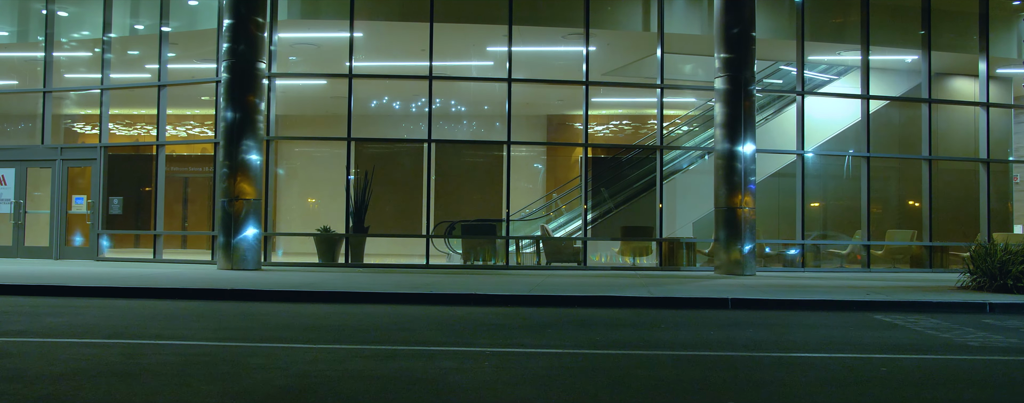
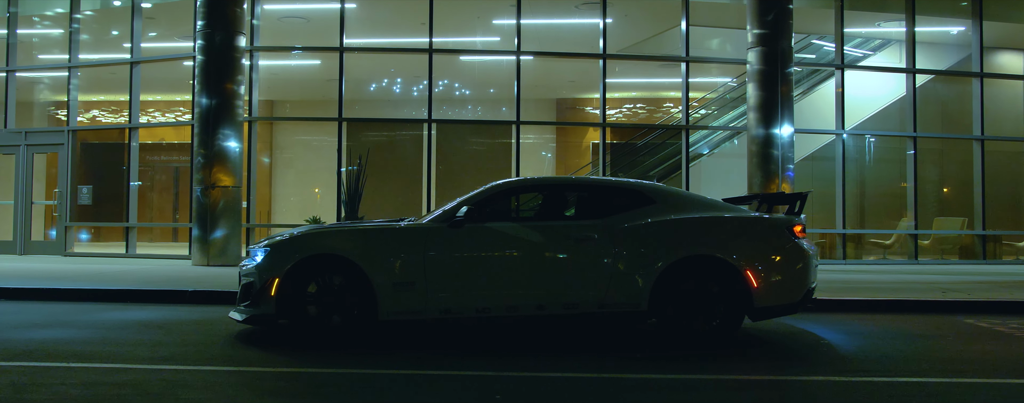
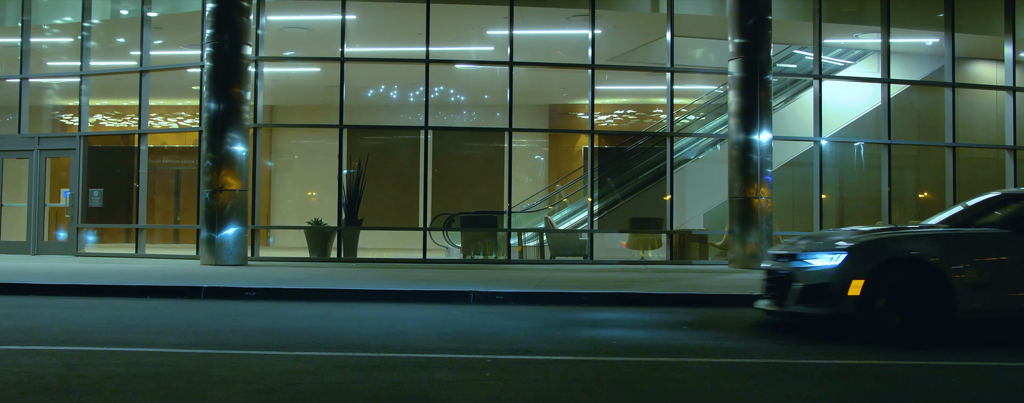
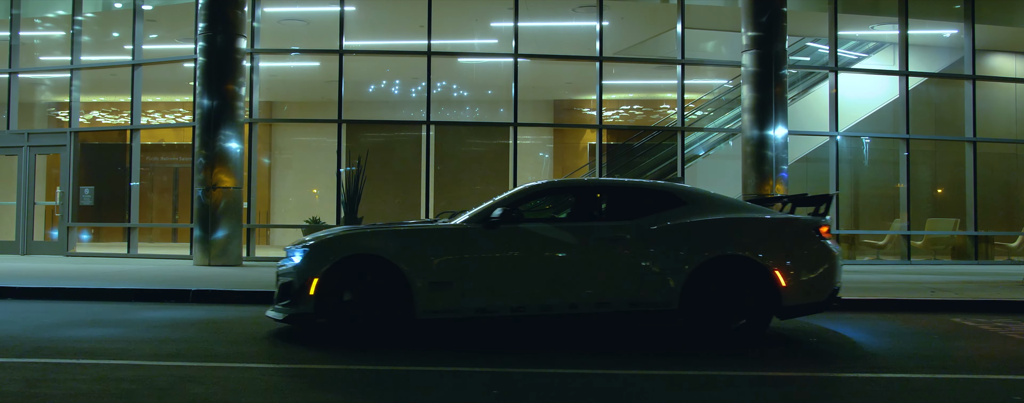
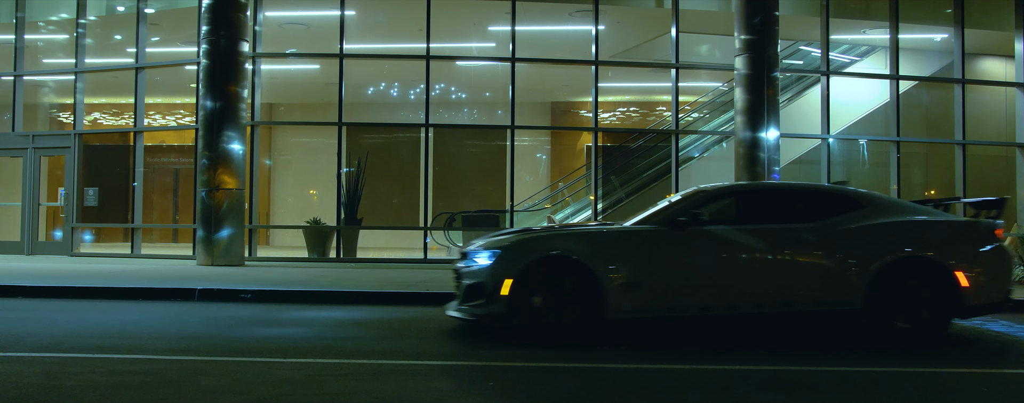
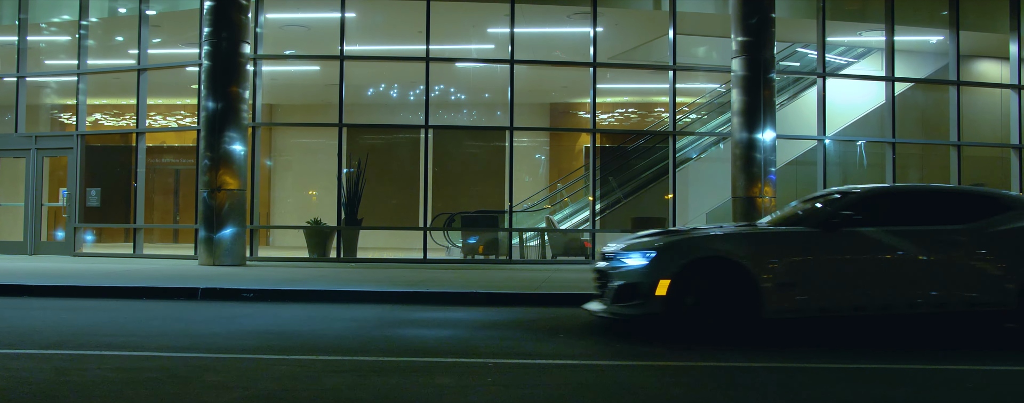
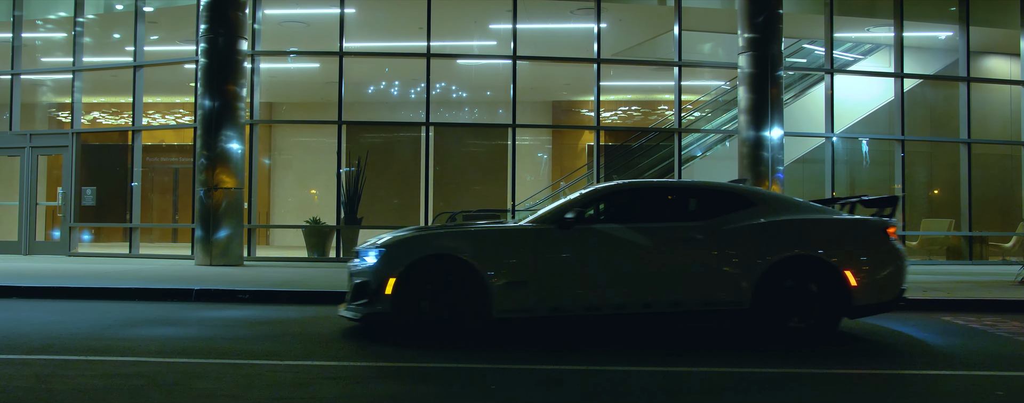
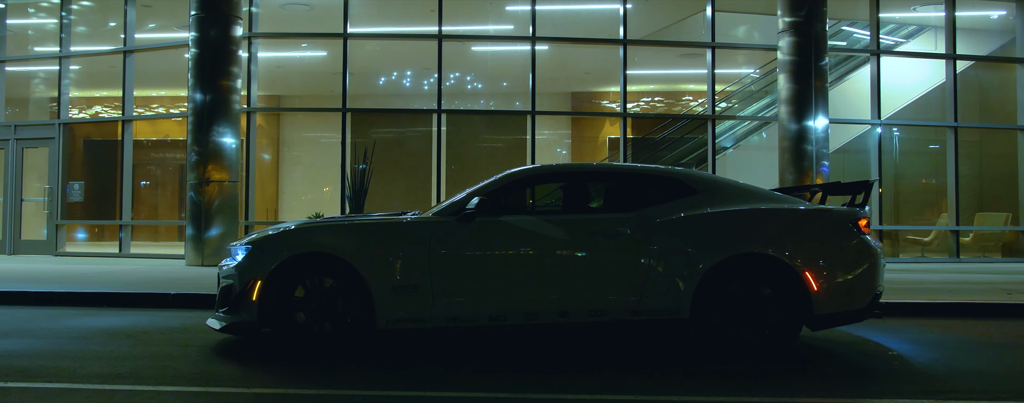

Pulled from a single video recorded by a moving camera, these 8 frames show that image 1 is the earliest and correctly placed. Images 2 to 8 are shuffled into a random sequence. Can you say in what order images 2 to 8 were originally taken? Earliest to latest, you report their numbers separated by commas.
3, 6, 5, 7, 4, 2, 8
